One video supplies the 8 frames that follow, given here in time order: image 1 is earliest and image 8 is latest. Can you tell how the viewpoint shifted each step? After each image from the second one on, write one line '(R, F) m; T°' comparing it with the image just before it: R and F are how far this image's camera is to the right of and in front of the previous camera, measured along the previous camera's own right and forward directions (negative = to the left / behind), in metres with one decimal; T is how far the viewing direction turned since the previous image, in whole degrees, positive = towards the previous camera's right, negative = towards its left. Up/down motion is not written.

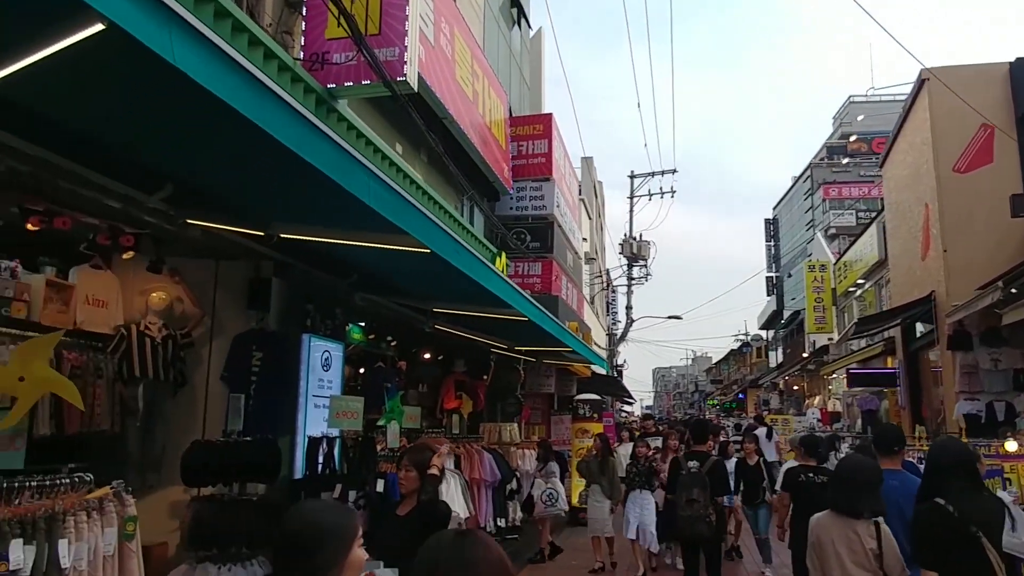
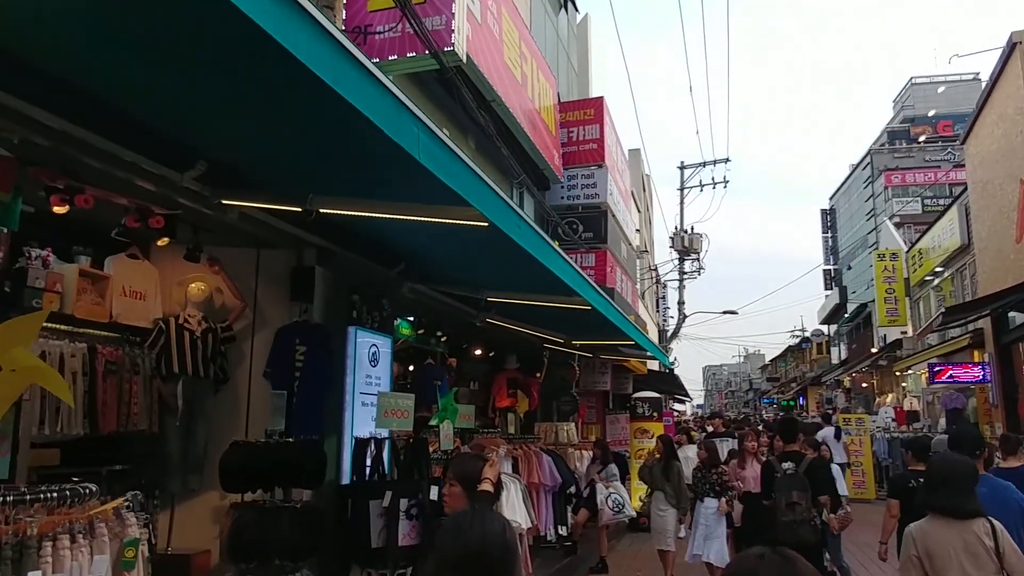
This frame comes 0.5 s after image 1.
(-0.1, +0.5) m; -4°
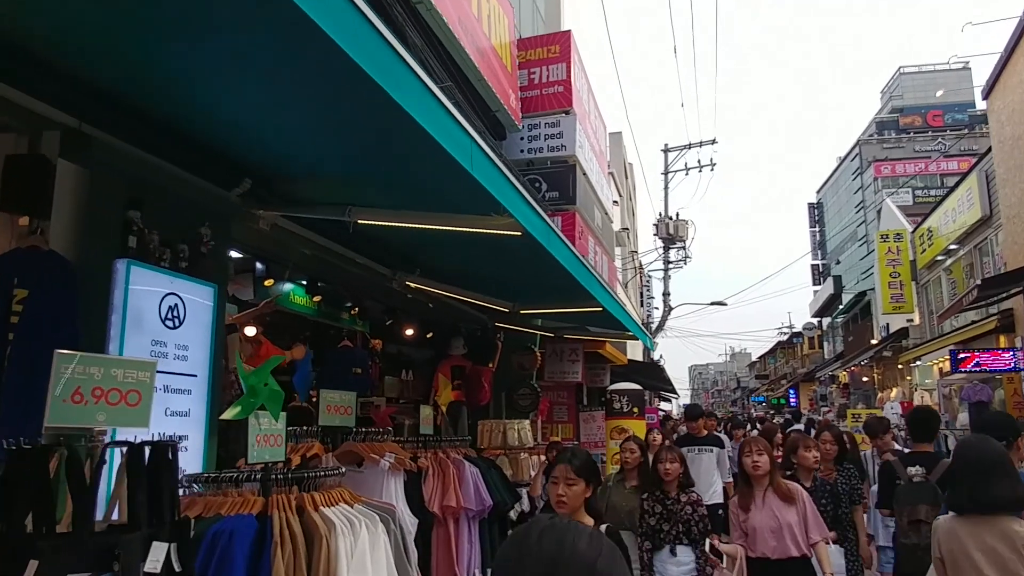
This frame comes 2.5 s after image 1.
(+0.5, +2.1) m; +1°
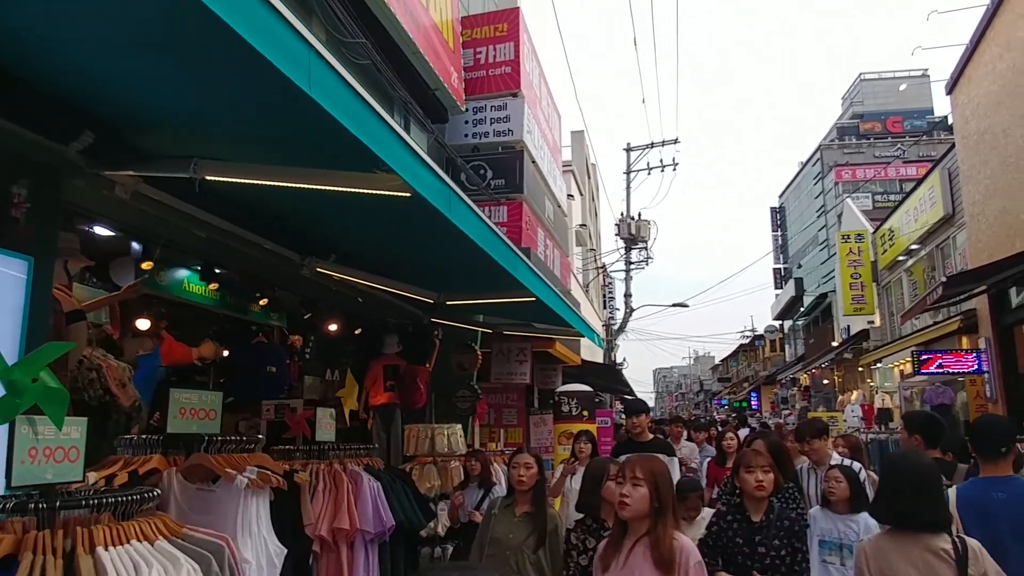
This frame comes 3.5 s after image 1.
(+0.3, +0.7) m; +3°
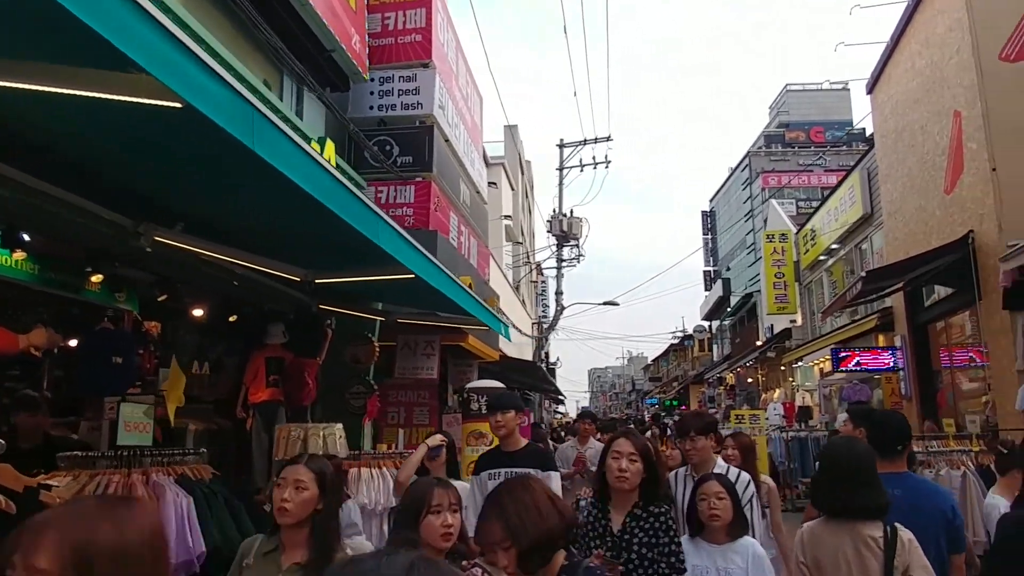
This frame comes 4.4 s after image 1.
(+0.4, +0.7) m; +5°
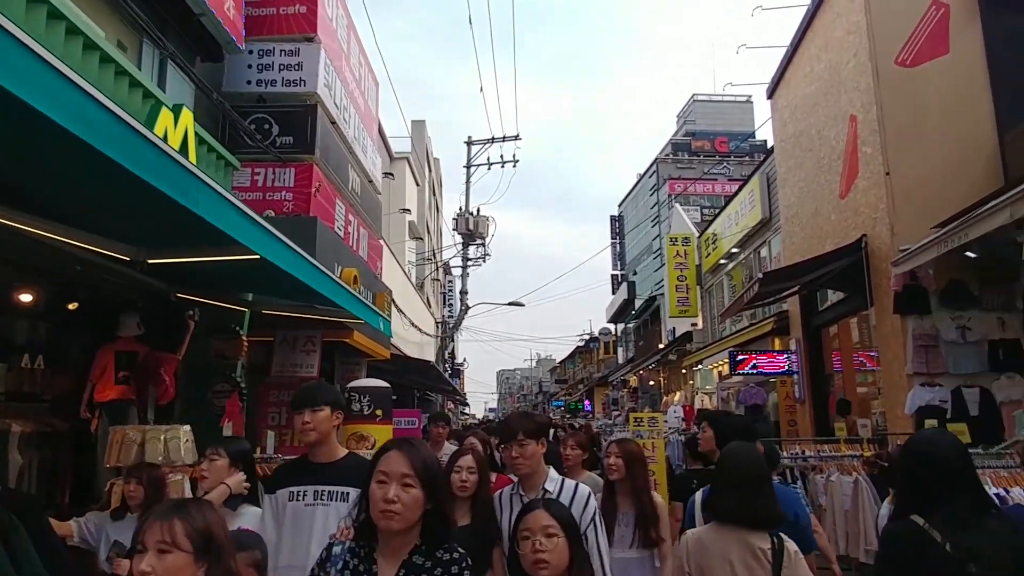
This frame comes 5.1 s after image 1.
(+0.2, +0.6) m; +7°
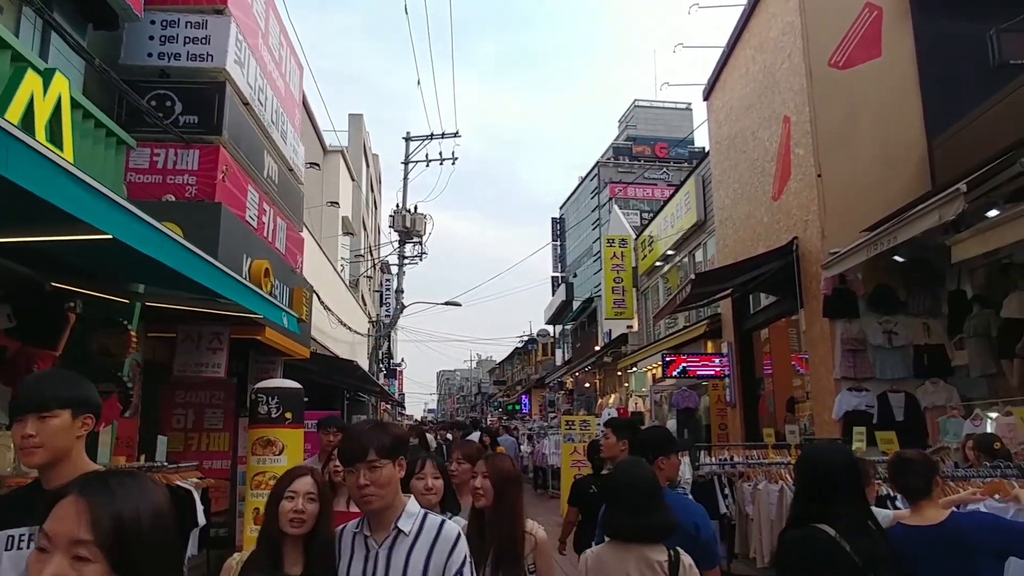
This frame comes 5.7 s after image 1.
(+0.2, +0.4) m; +5°
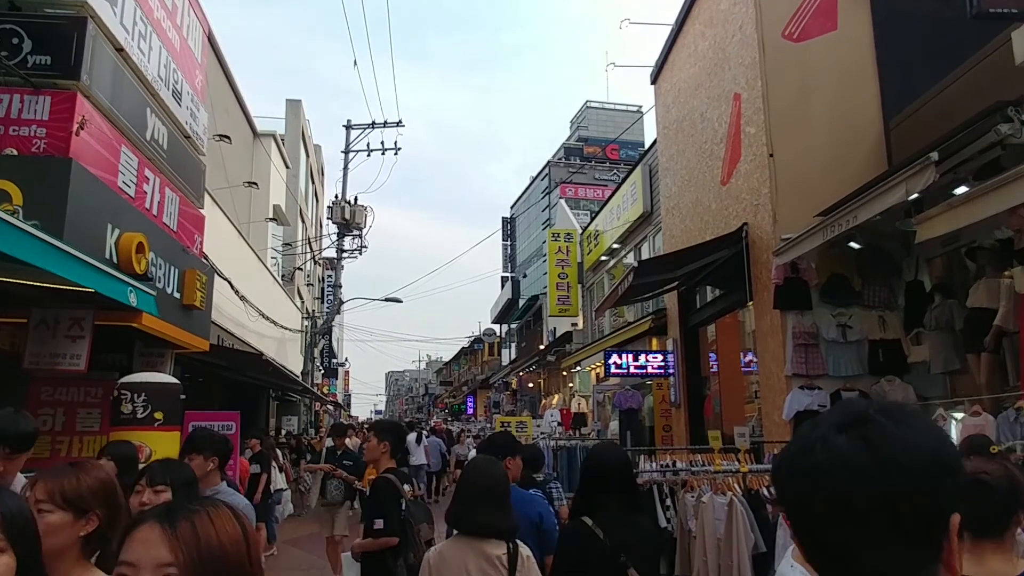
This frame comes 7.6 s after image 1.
(+0.3, +0.9) m; +4°
